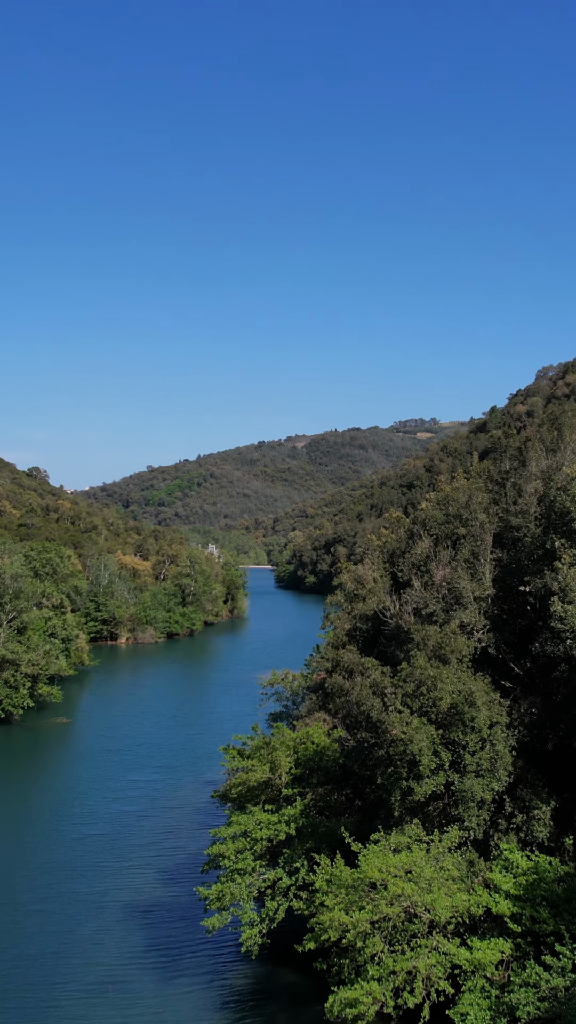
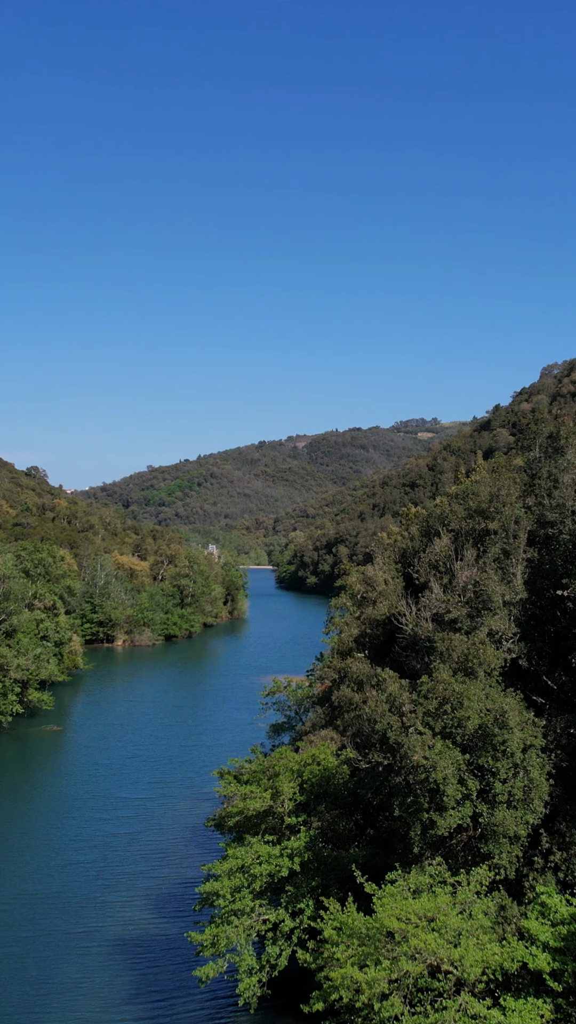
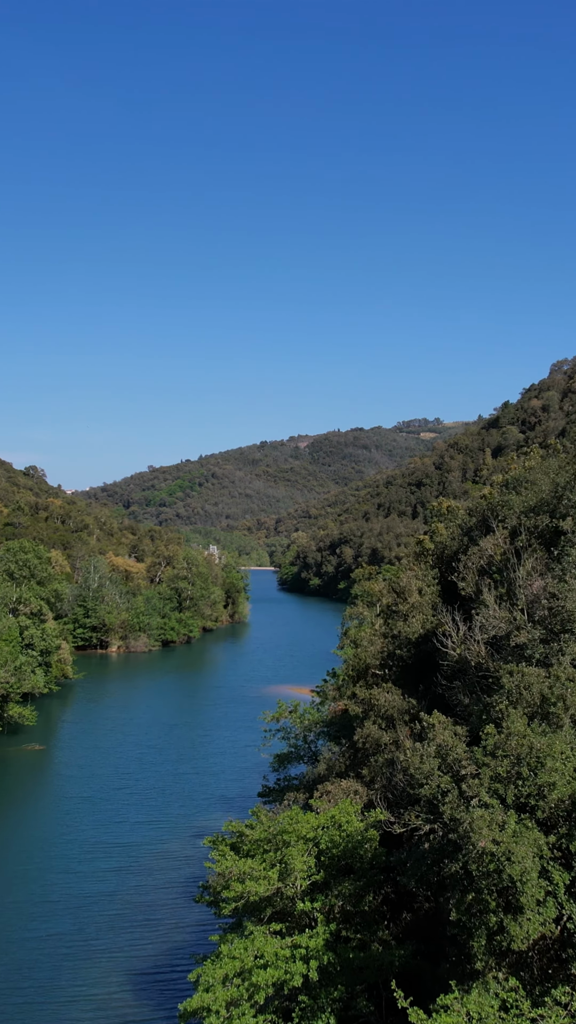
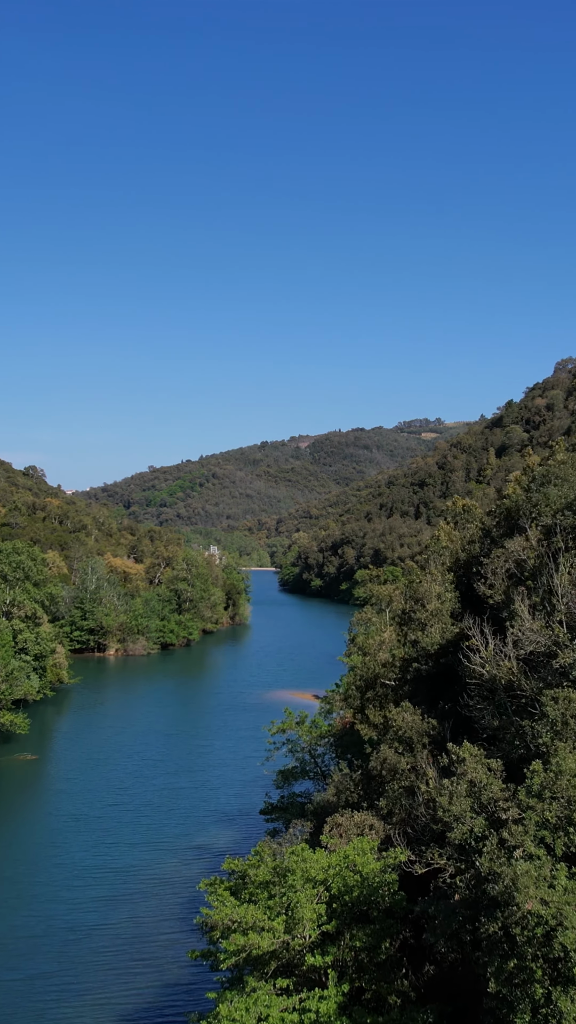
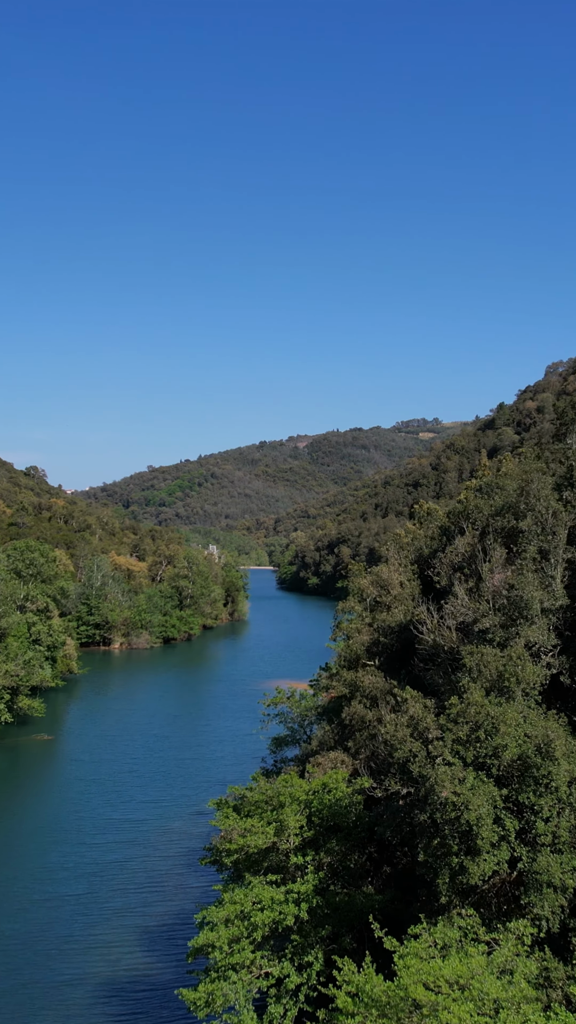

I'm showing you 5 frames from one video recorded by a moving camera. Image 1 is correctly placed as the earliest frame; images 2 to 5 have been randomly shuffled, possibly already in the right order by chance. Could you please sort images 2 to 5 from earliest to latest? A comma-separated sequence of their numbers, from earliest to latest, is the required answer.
2, 5, 3, 4
